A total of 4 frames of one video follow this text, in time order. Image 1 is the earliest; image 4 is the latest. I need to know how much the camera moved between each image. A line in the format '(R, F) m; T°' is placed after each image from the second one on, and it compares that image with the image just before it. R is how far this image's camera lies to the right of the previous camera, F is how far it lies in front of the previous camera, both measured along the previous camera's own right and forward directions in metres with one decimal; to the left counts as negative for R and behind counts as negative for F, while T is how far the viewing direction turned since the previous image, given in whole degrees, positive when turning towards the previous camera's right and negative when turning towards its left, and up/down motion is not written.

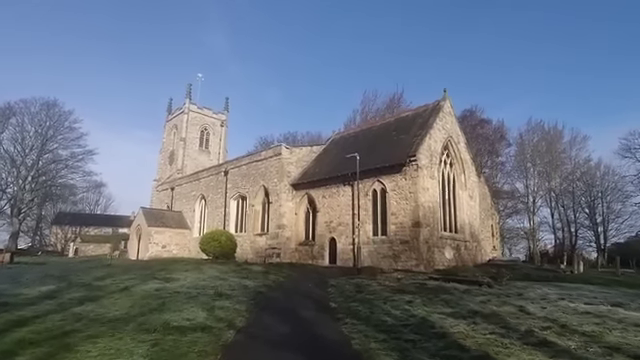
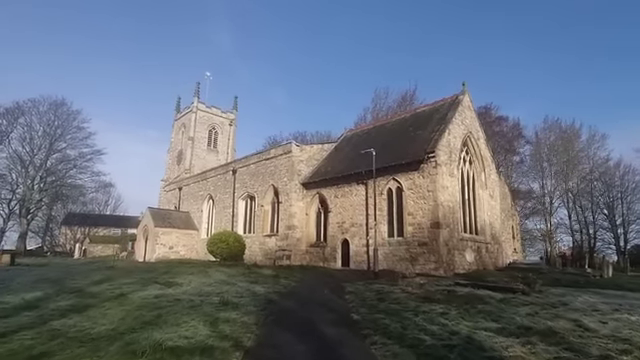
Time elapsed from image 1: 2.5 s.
(-0.2, +1.0) m; -1°
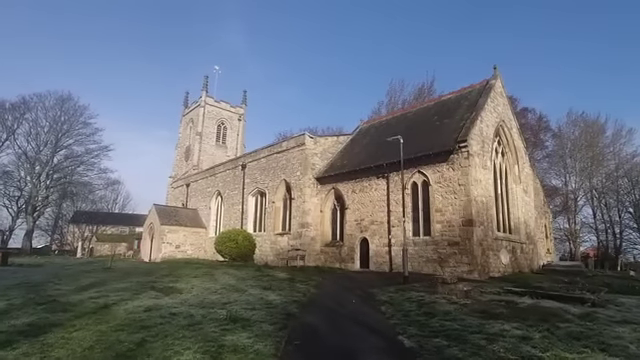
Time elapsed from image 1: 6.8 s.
(-0.4, +1.6) m; -1°
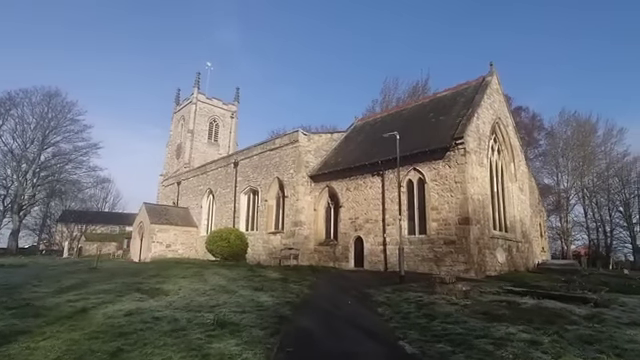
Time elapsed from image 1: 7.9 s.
(0.0, +0.4) m; +1°
